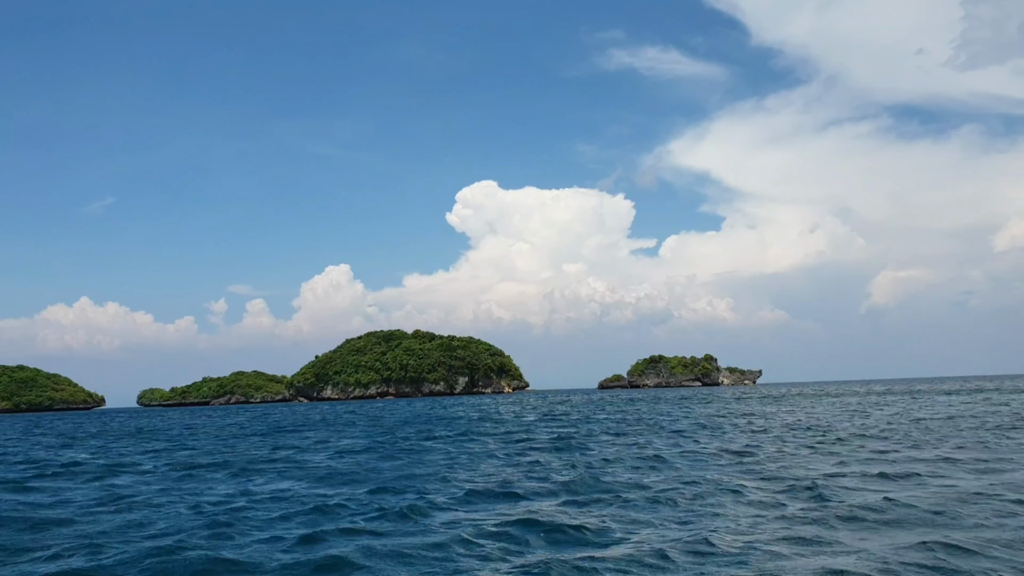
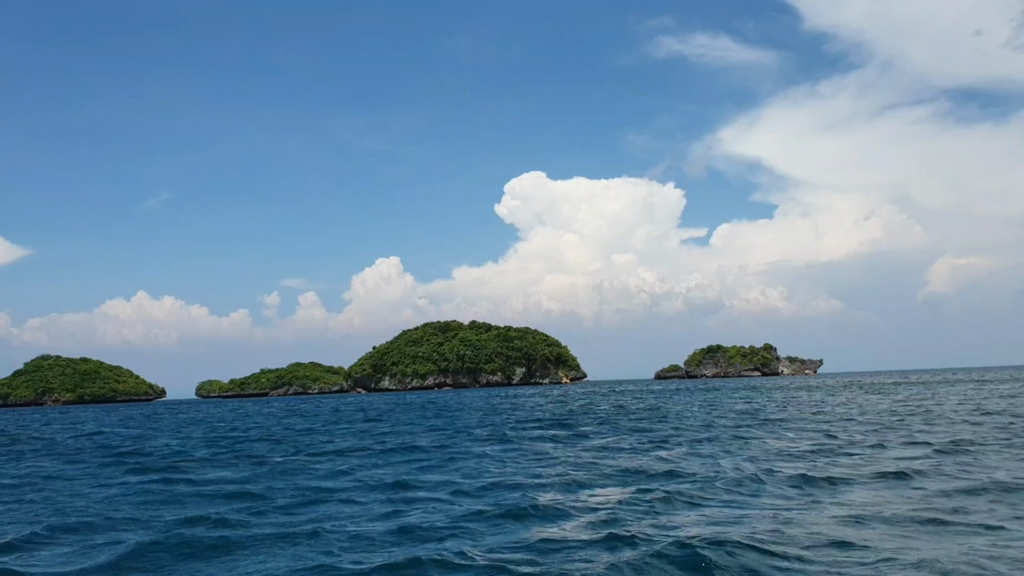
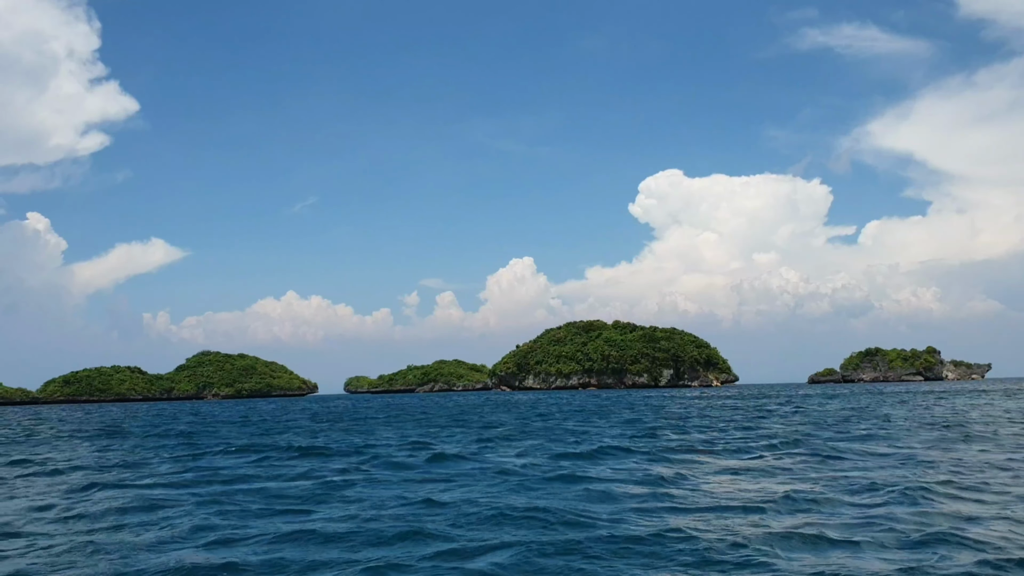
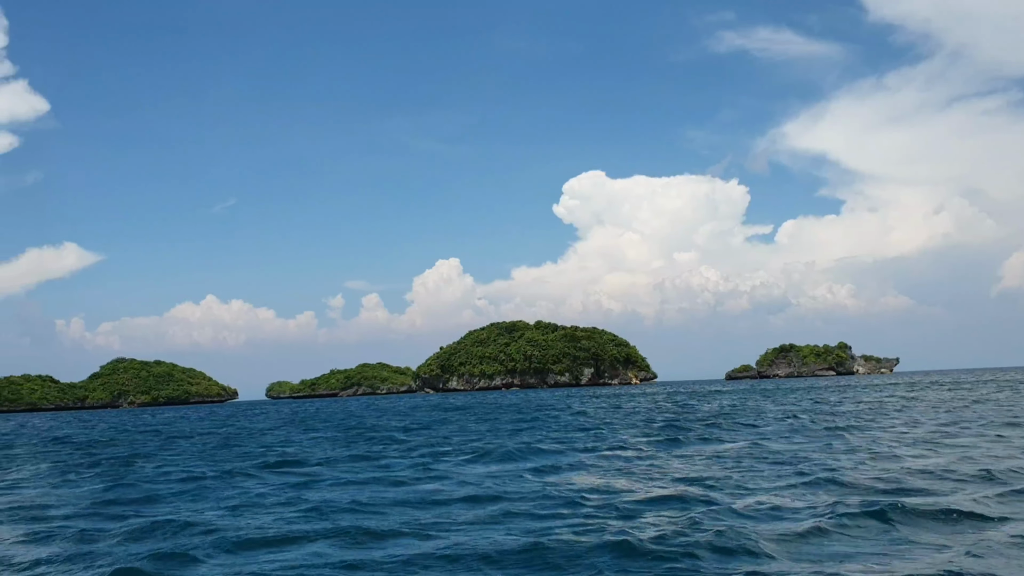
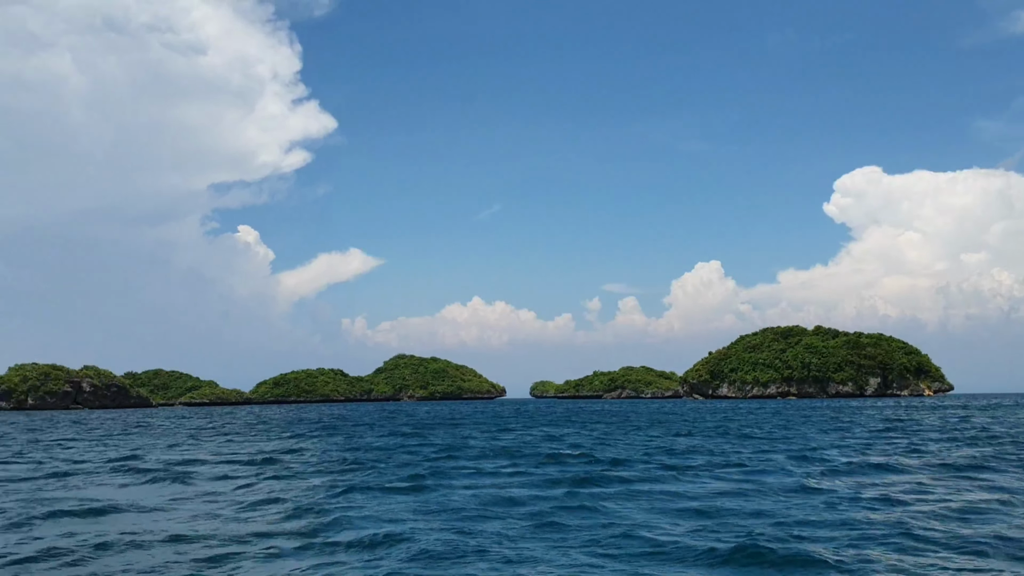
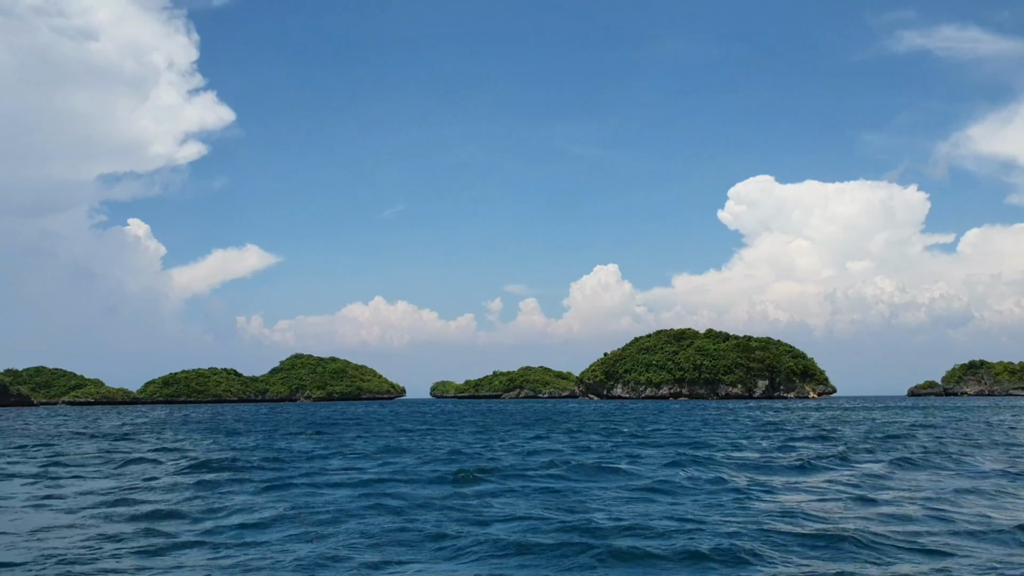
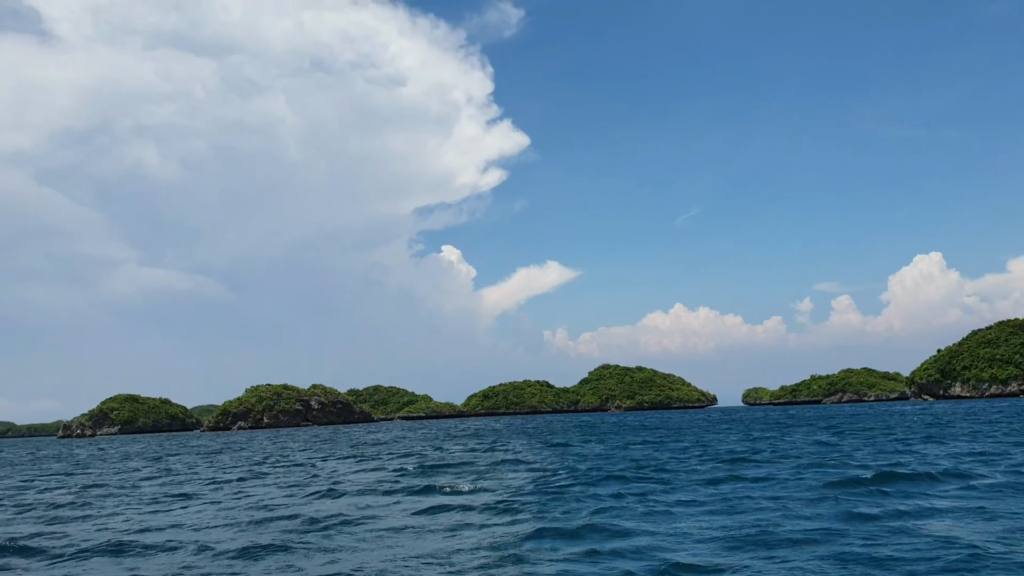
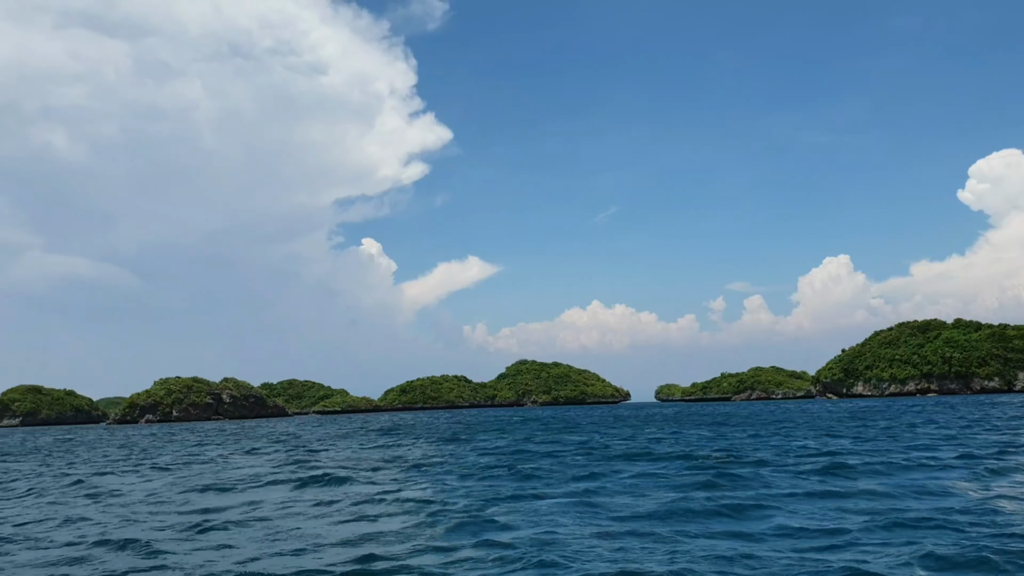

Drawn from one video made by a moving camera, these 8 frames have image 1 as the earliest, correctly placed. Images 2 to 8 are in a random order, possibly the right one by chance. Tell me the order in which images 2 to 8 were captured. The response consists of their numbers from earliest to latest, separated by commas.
2, 4, 3, 6, 5, 8, 7
